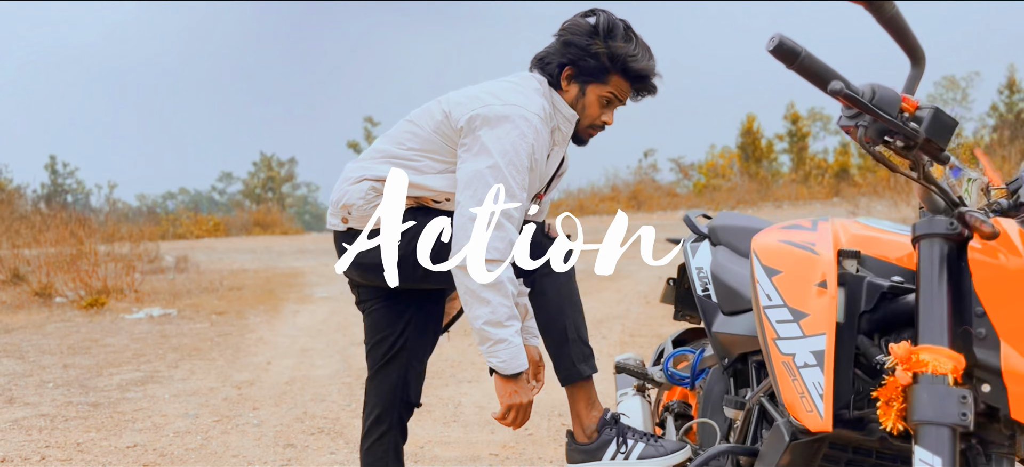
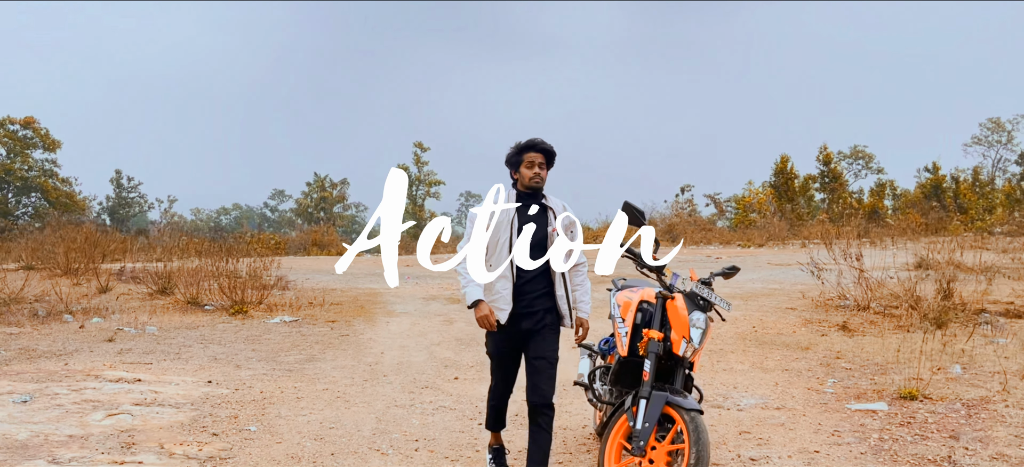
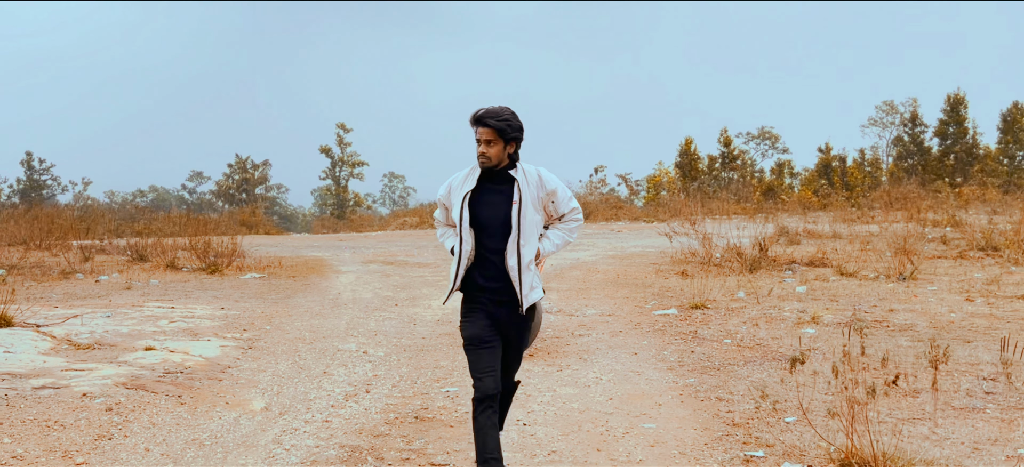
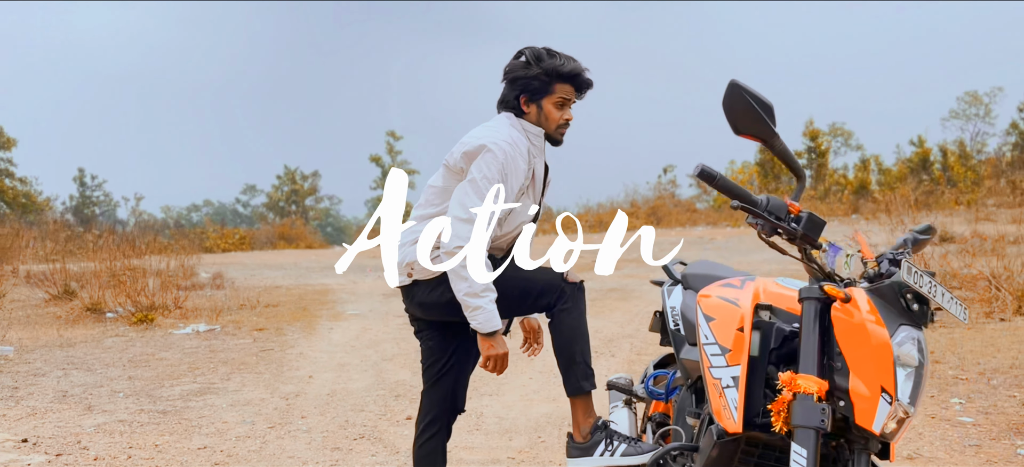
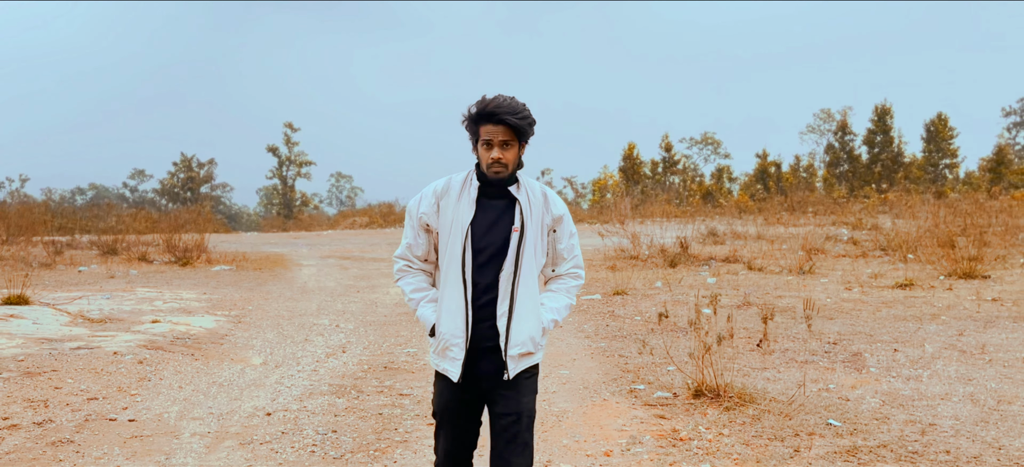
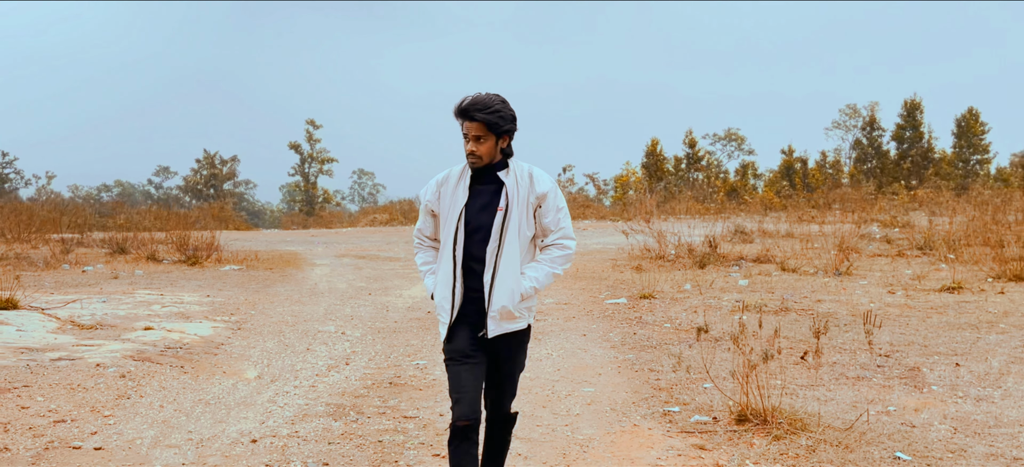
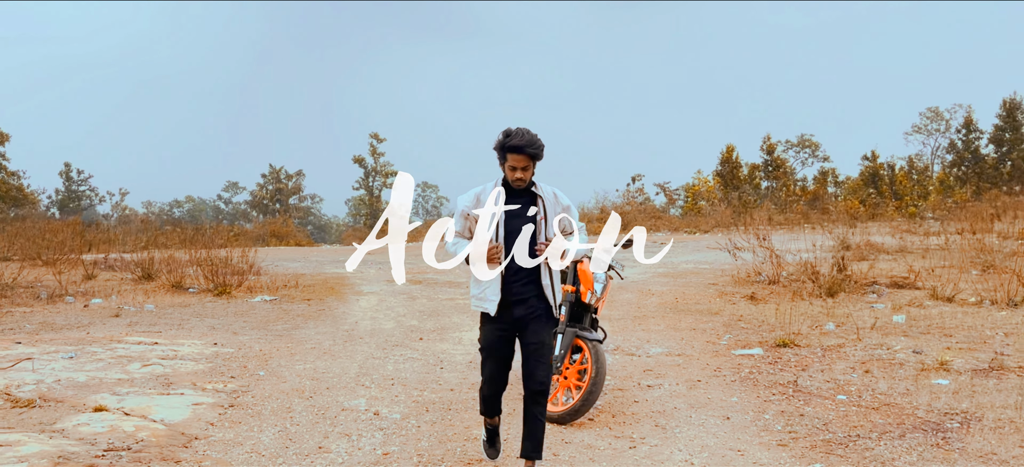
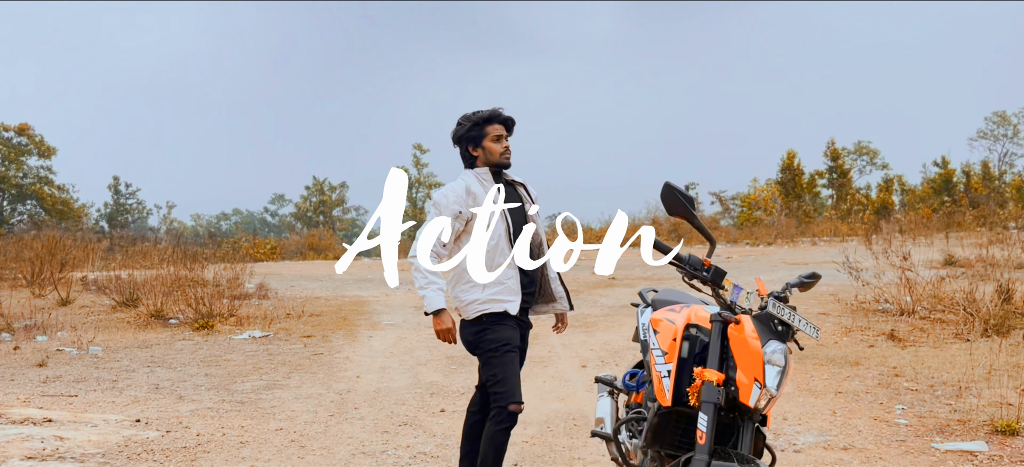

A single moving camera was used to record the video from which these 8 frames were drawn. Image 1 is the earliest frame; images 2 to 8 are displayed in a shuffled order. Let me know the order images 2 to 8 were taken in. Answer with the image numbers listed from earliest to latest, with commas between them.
4, 8, 2, 7, 3, 6, 5
